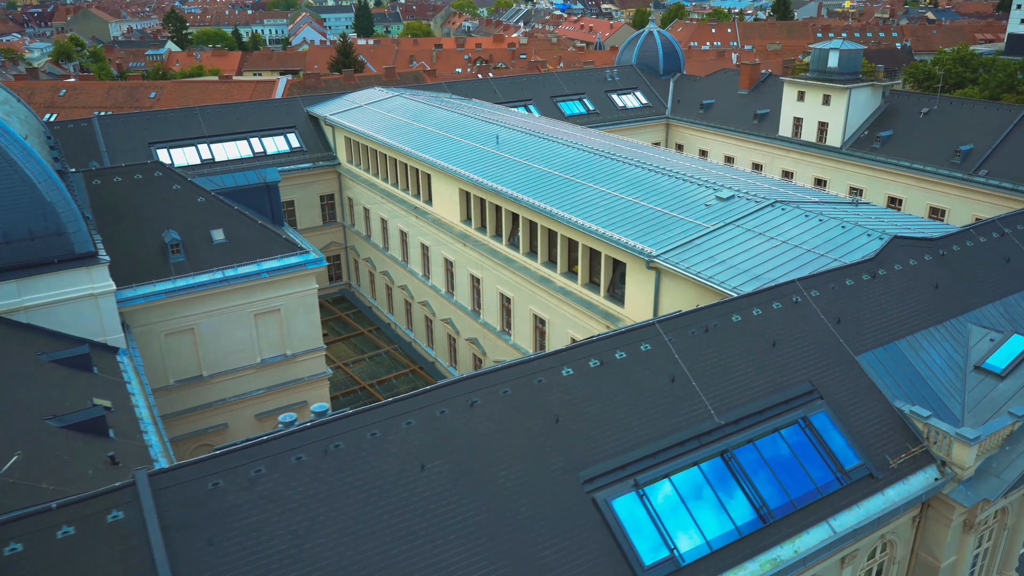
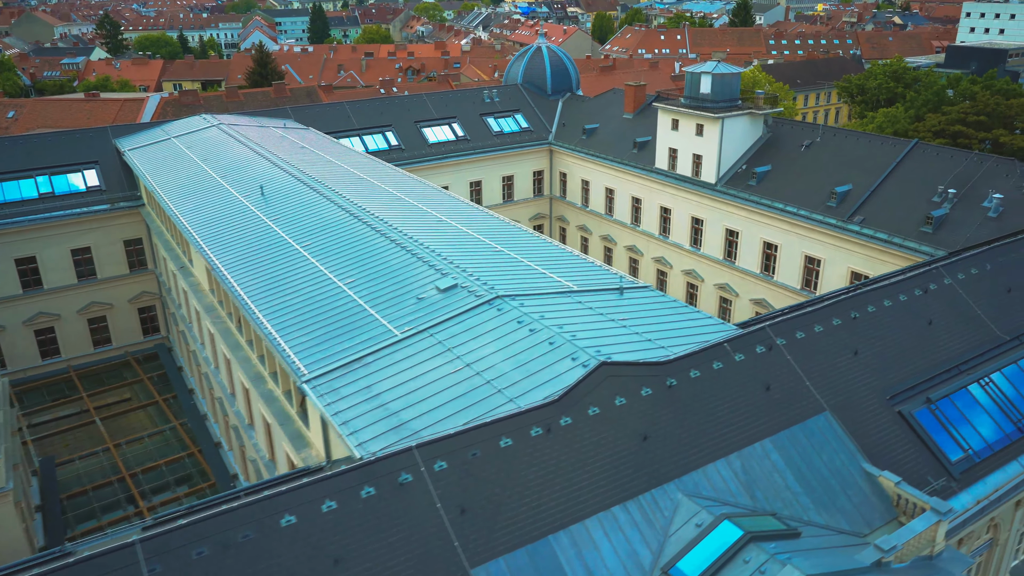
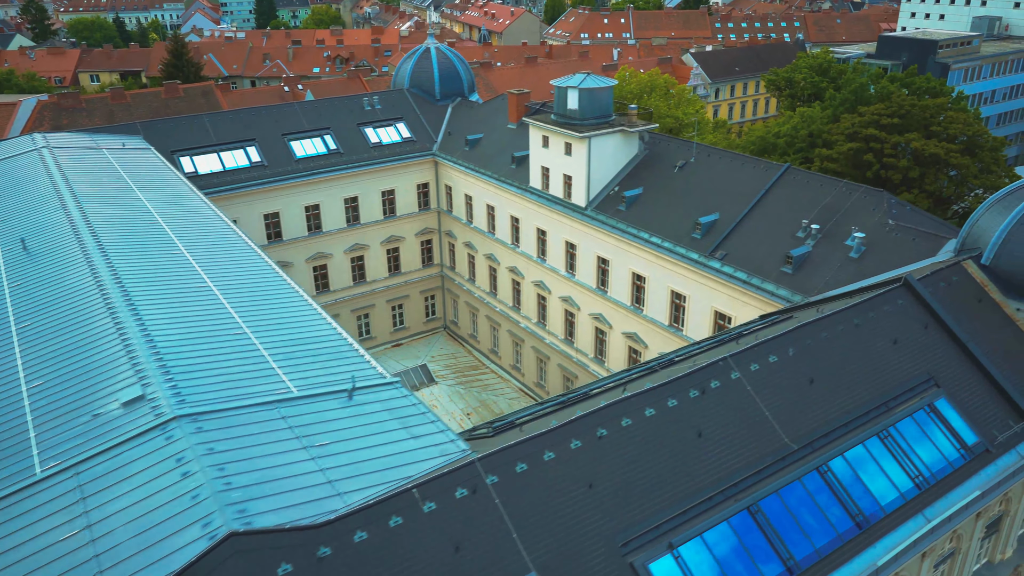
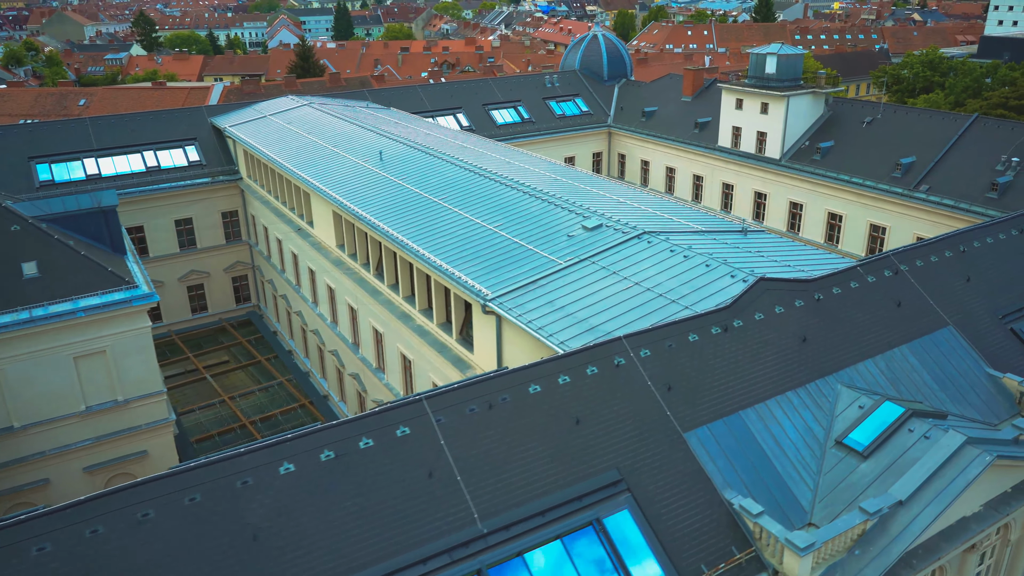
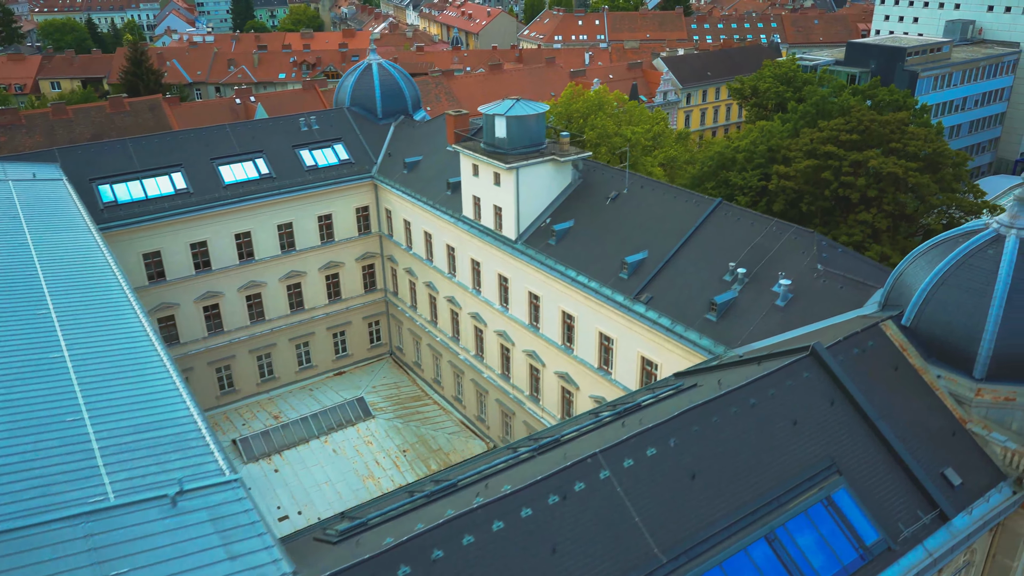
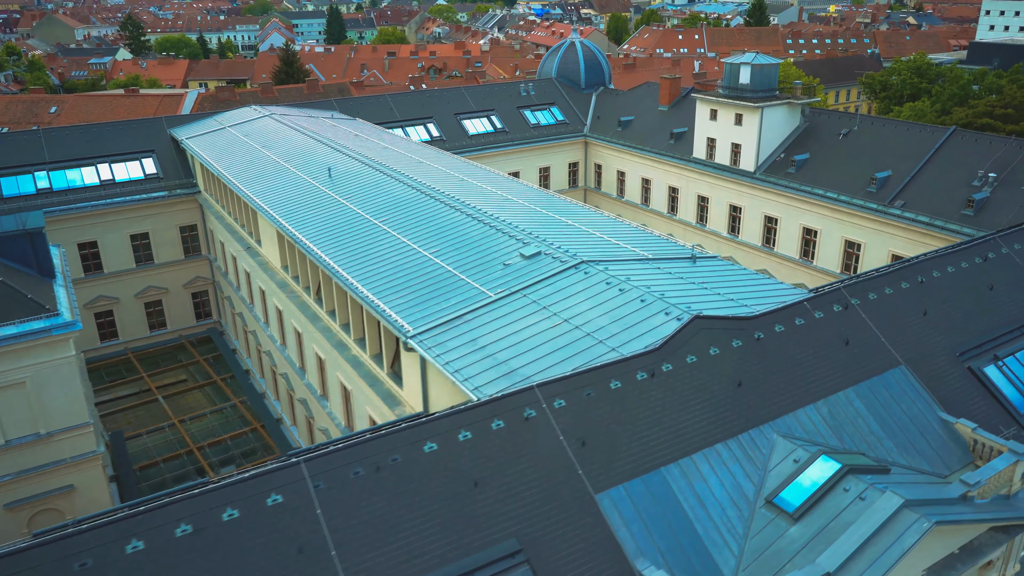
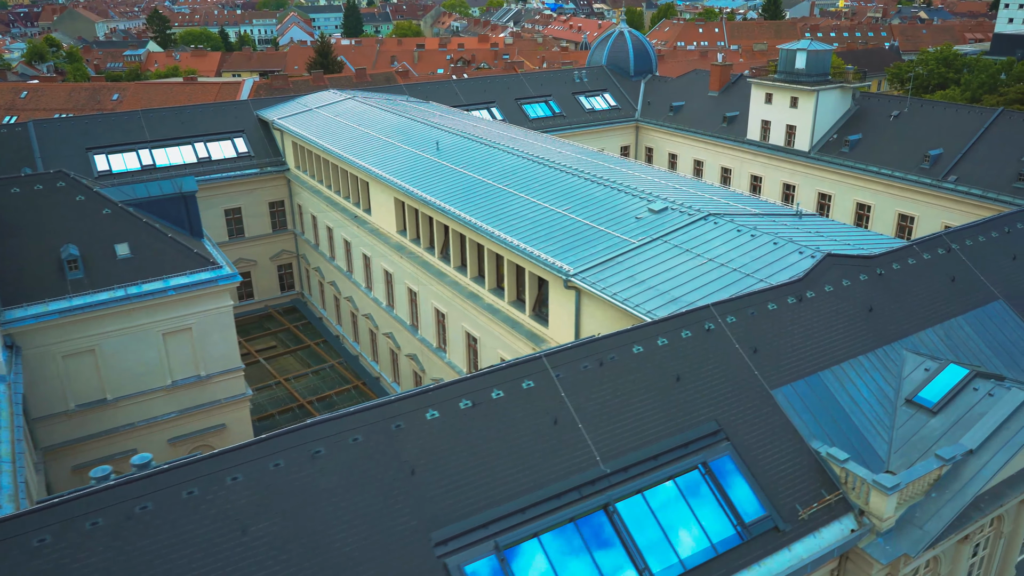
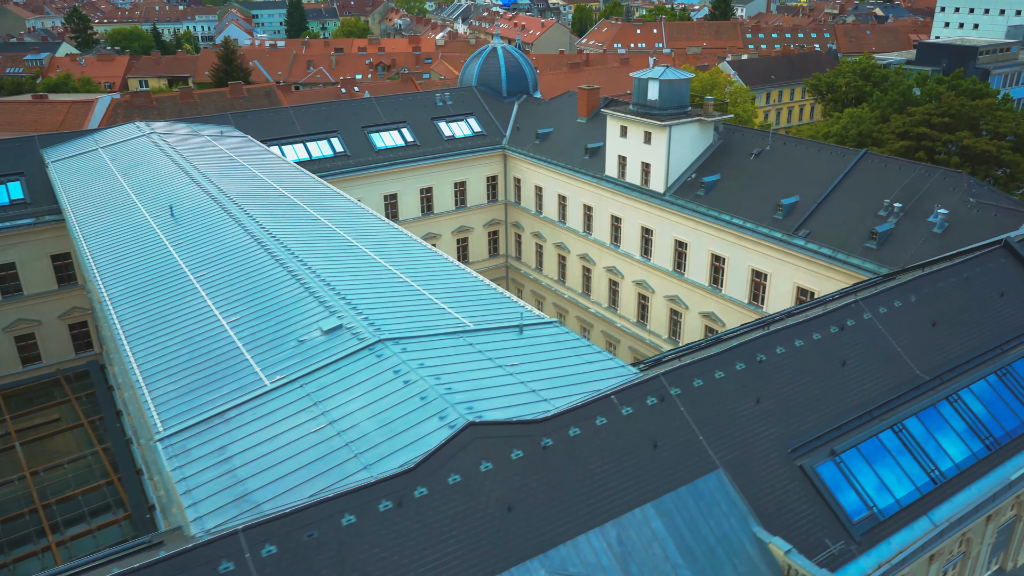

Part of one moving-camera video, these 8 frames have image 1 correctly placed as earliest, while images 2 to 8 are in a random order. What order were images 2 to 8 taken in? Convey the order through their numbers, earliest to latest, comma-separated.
7, 4, 6, 2, 8, 3, 5
